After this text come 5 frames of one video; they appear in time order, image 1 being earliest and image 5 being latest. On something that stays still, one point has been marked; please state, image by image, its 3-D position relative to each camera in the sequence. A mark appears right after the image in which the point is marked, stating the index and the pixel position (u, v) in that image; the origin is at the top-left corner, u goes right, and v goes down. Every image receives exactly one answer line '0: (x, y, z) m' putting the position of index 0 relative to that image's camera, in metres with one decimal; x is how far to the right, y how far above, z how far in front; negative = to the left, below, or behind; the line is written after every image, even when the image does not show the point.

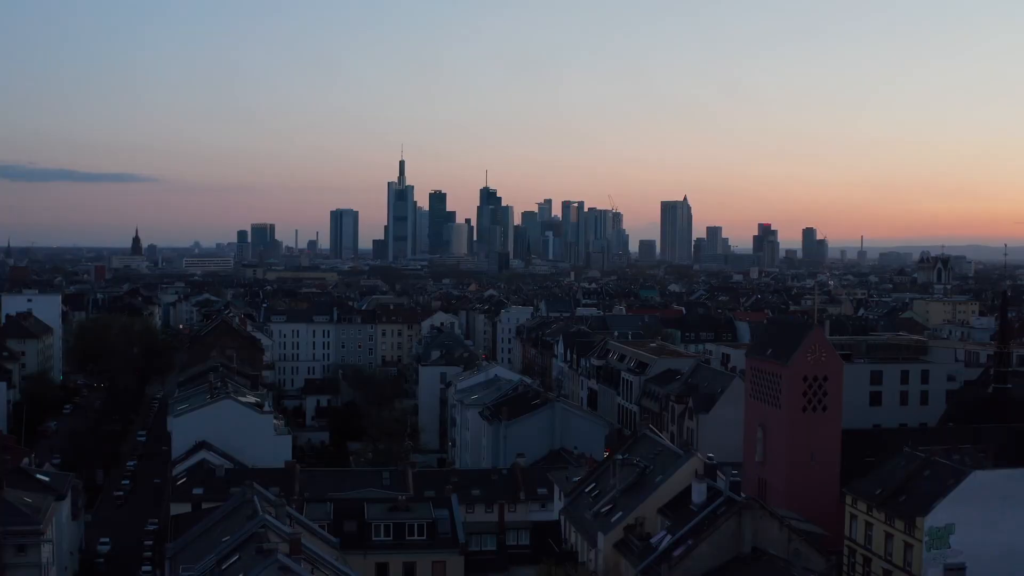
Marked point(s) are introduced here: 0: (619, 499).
0: (+1.9, -3.7, +19.4) m
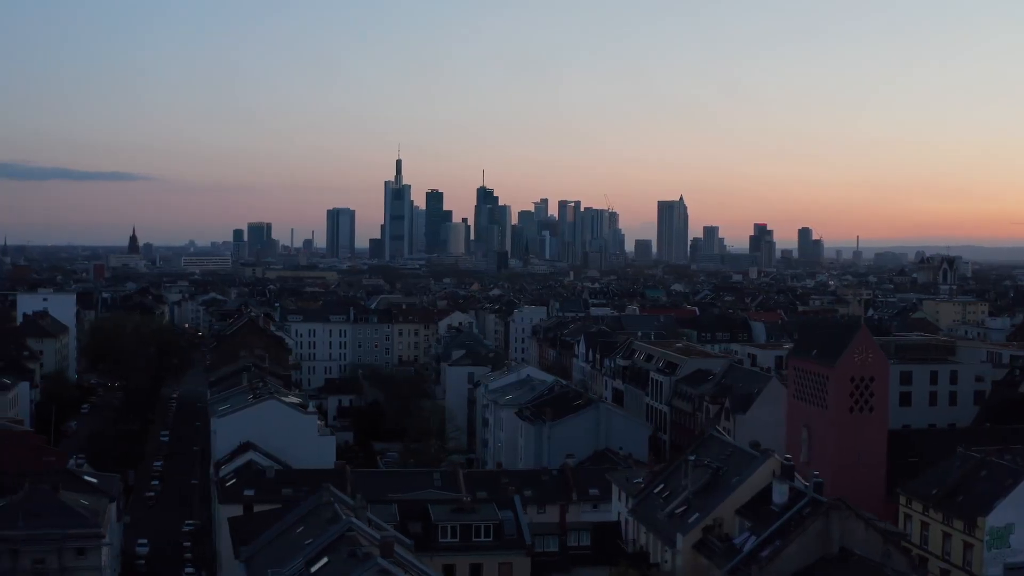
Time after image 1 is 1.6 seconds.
0: (+3.2, -3.7, +19.5) m
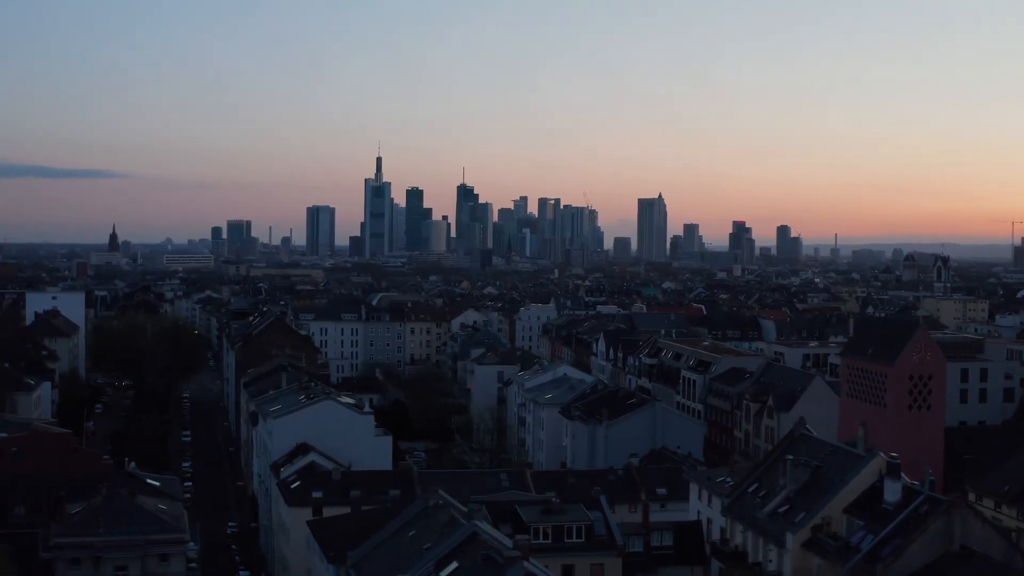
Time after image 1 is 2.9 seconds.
0: (+5.0, -3.7, +19.5) m
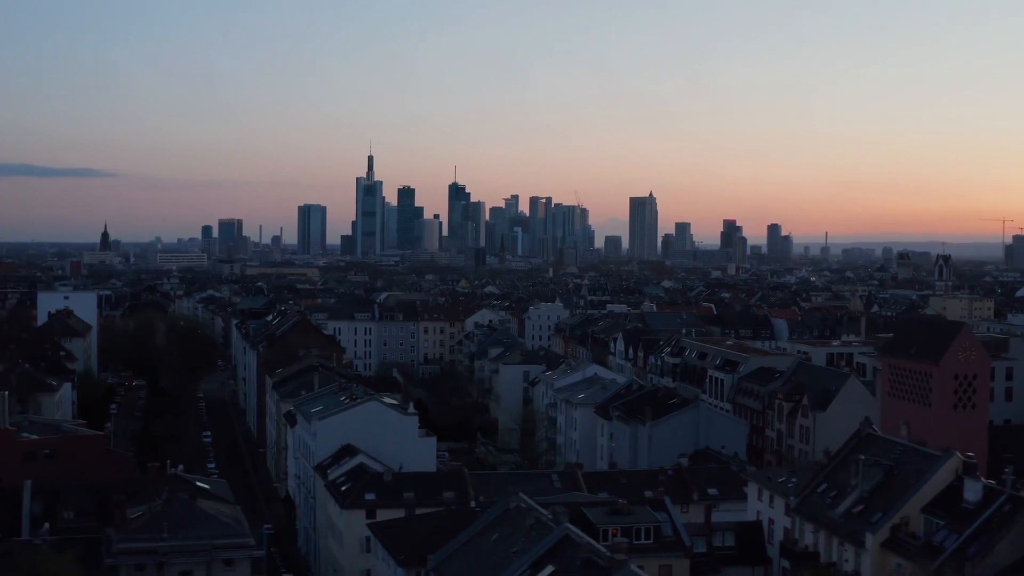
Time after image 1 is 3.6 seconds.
0: (+6.3, -3.7, +19.6) m
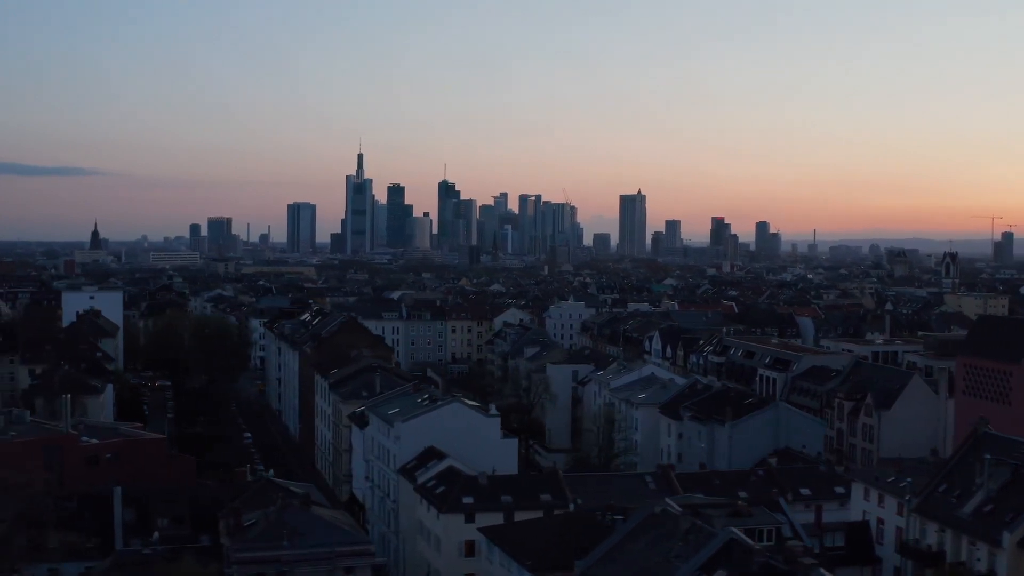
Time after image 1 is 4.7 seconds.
0: (+8.6, -3.7, +19.6) m
